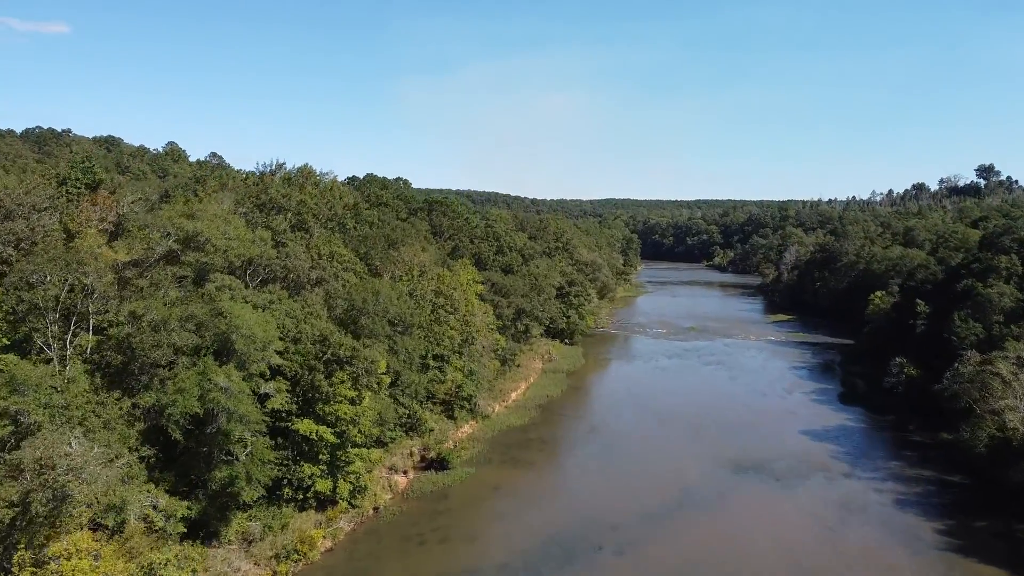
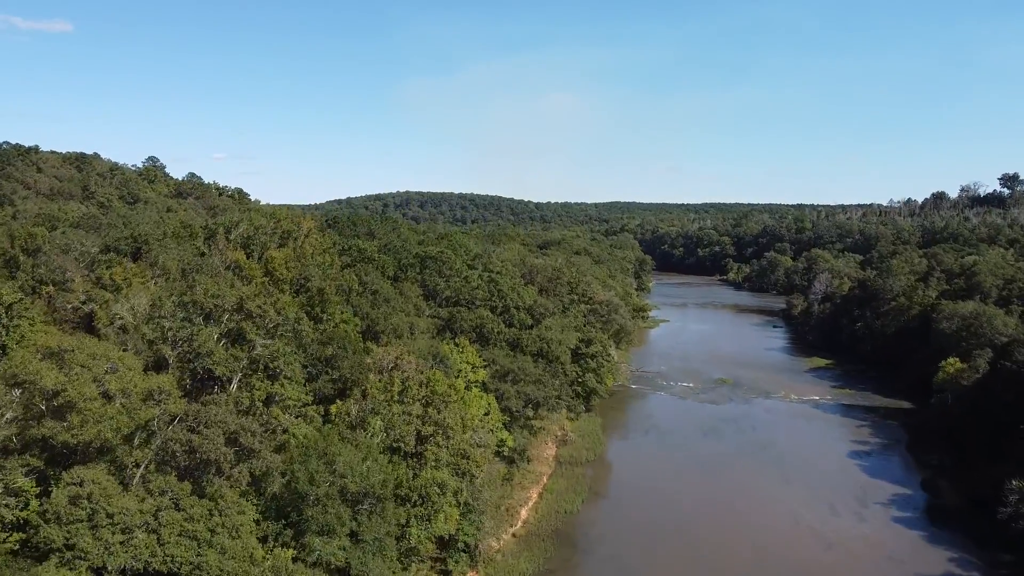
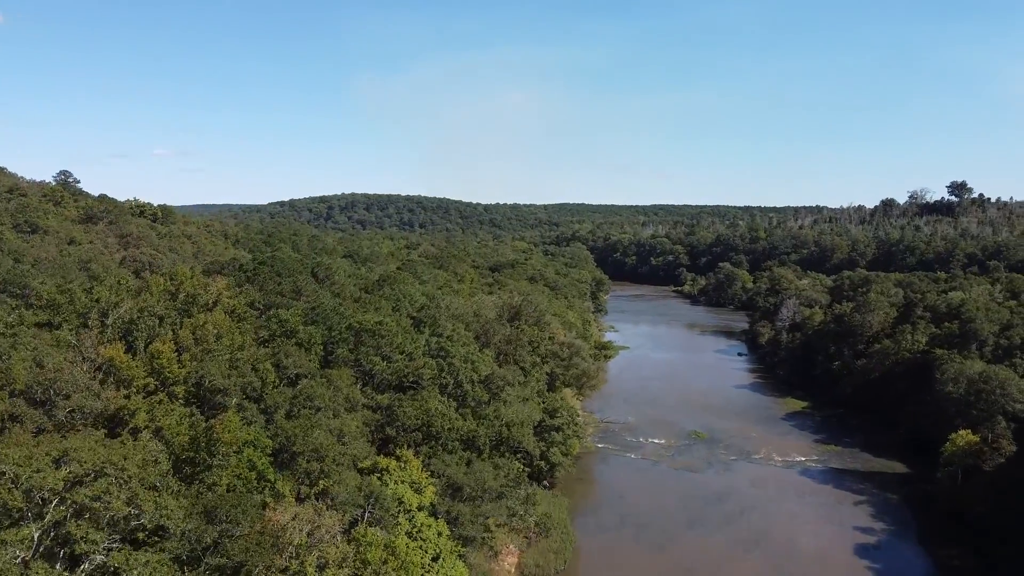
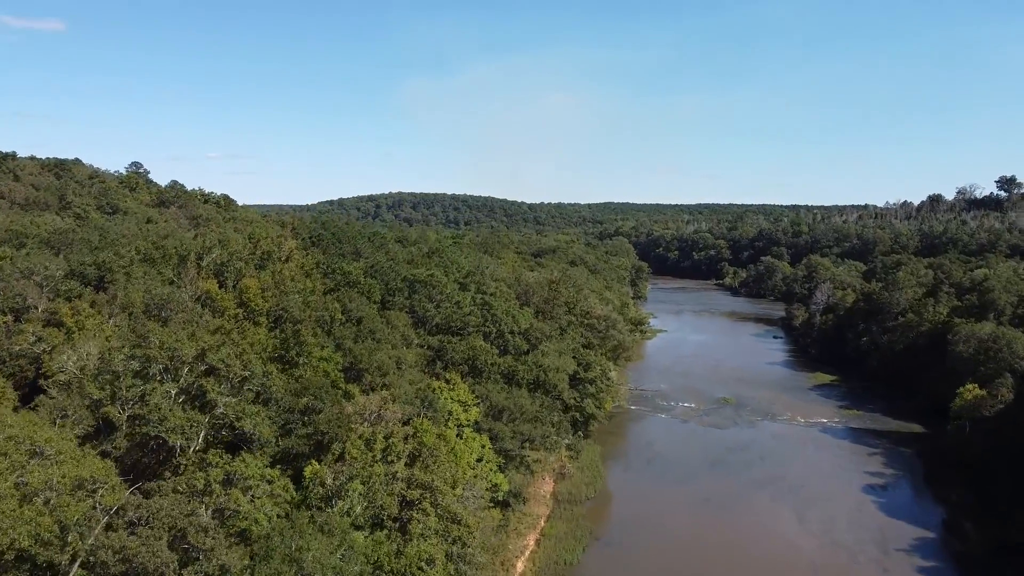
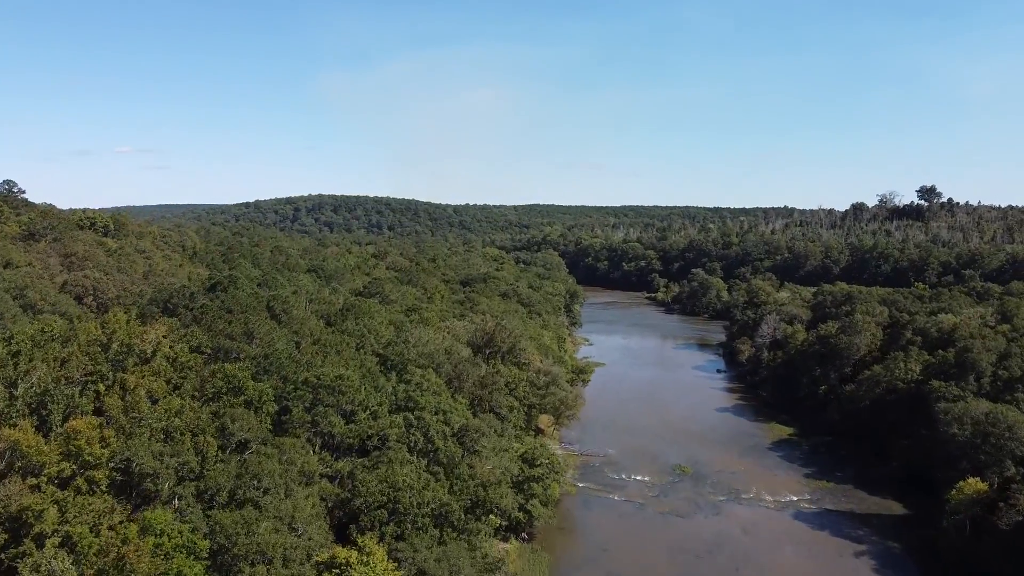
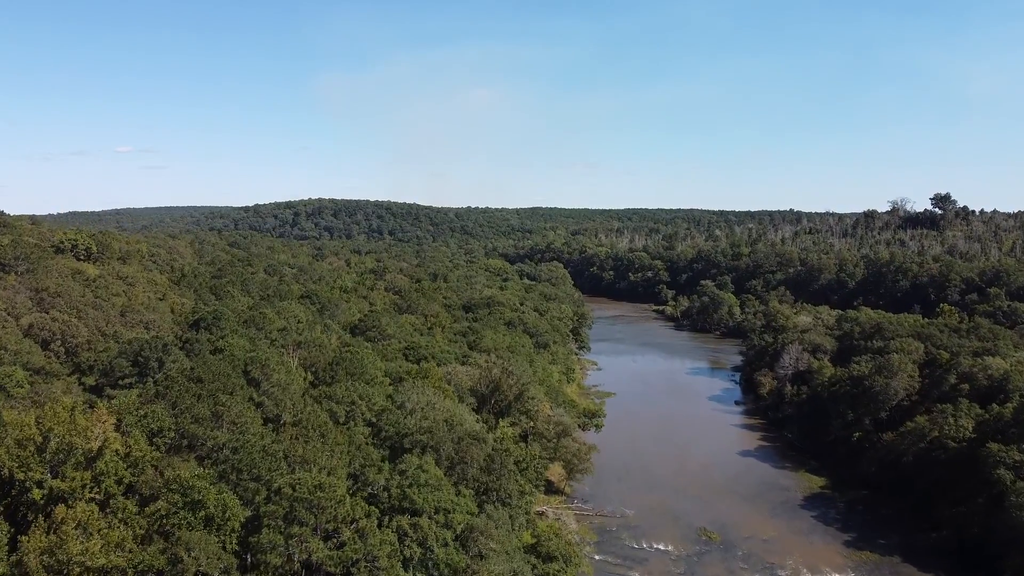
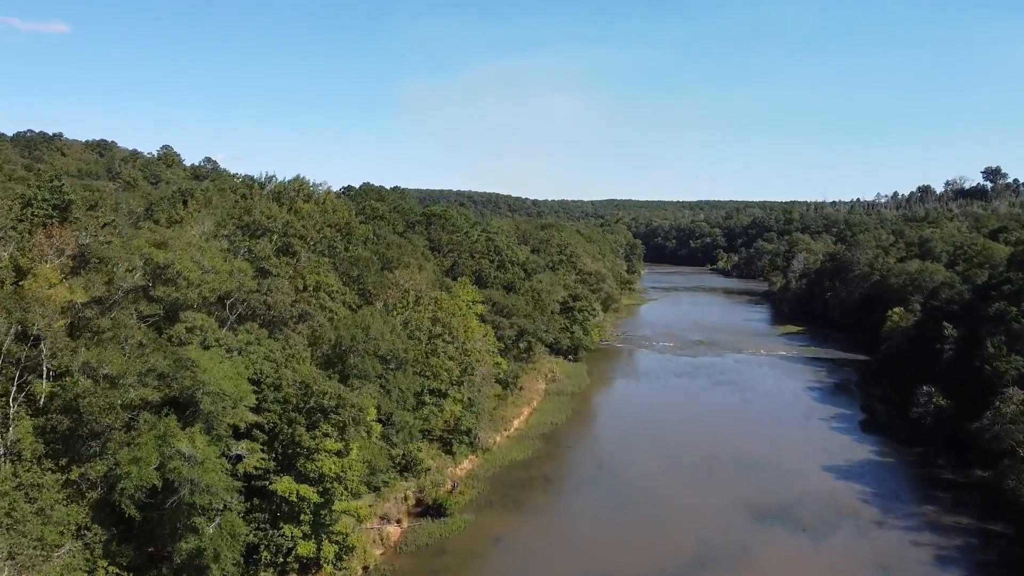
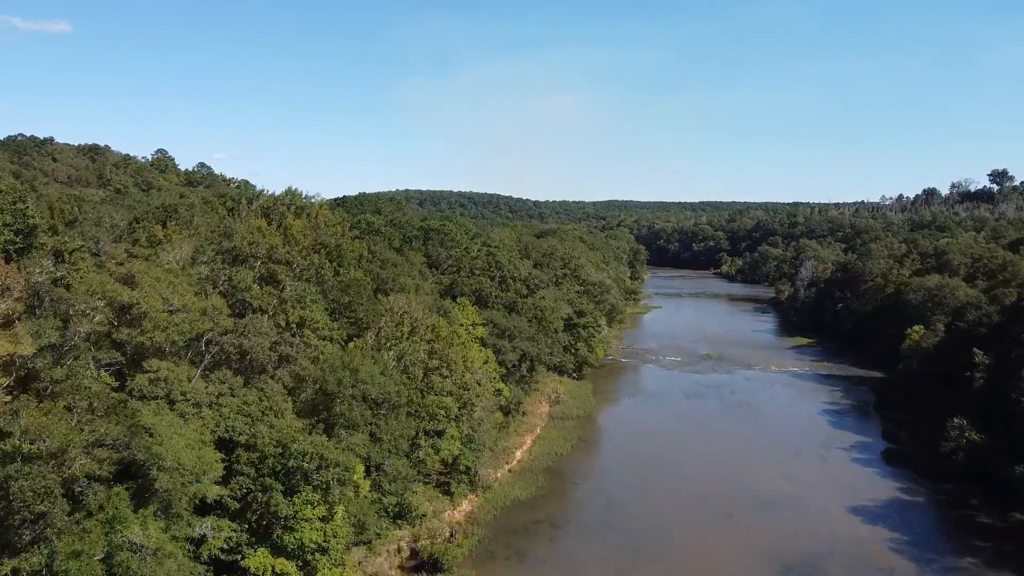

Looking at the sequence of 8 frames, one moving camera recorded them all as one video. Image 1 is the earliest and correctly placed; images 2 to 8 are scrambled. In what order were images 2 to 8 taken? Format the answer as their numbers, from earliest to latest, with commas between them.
7, 8, 2, 4, 3, 5, 6
